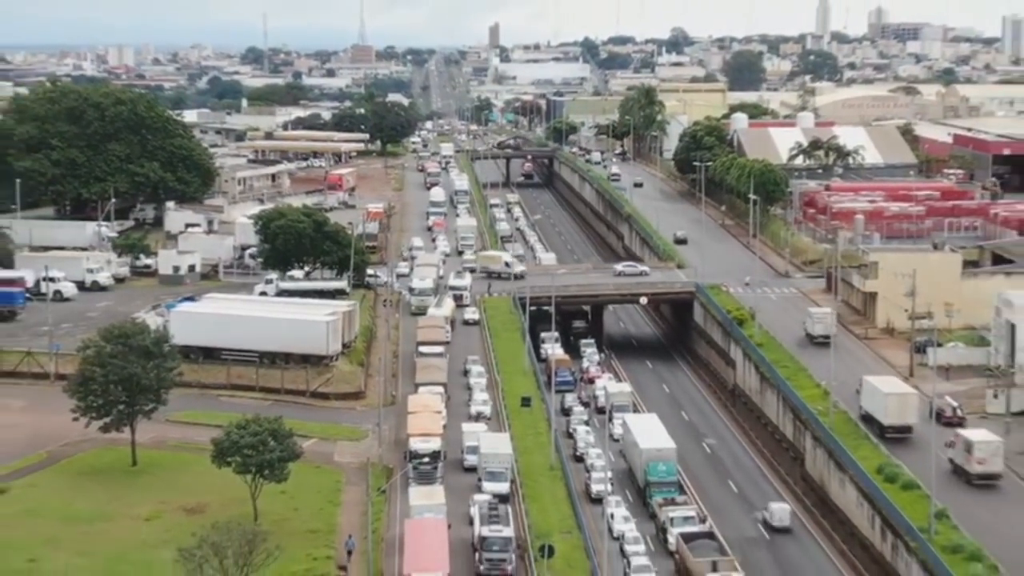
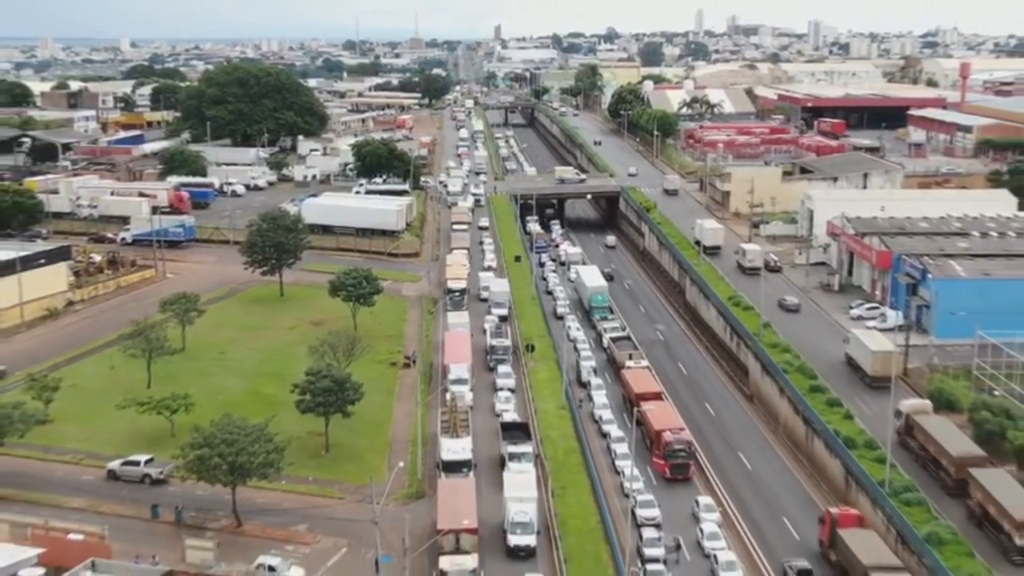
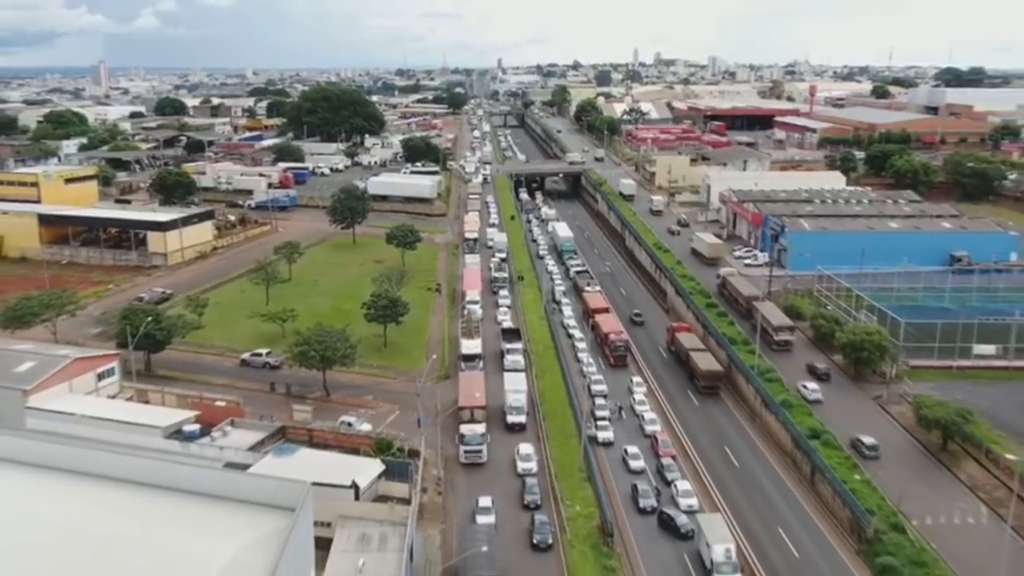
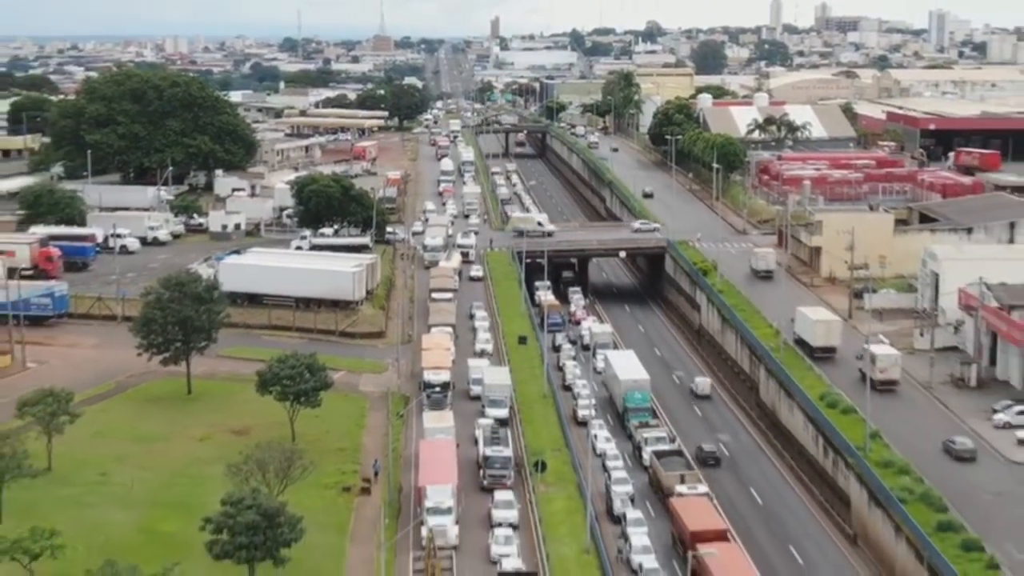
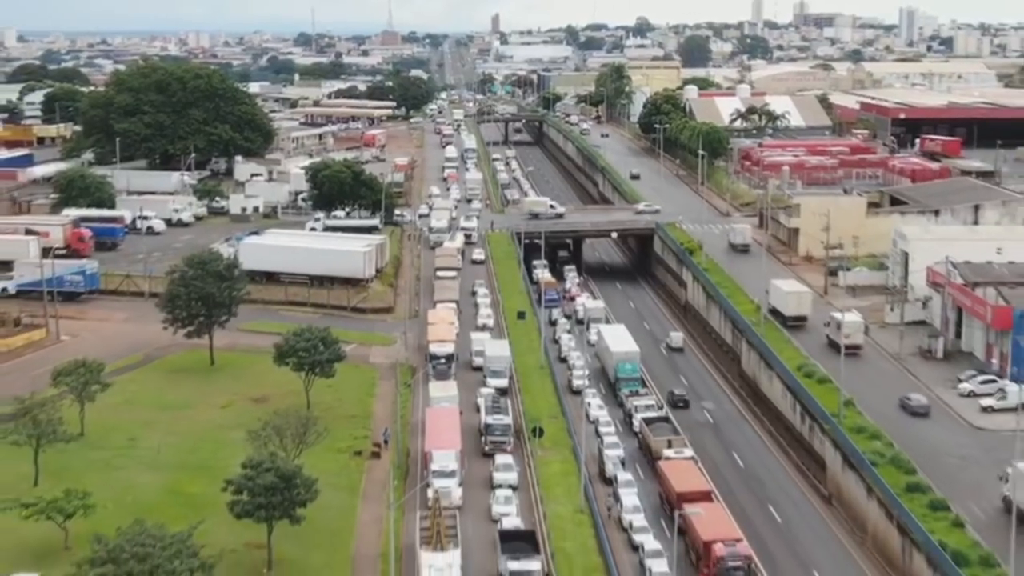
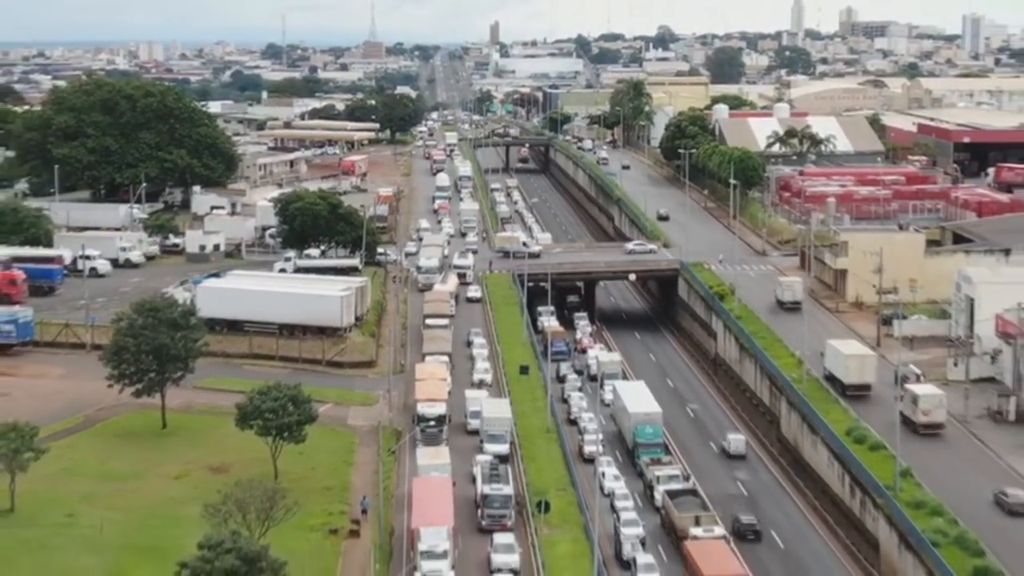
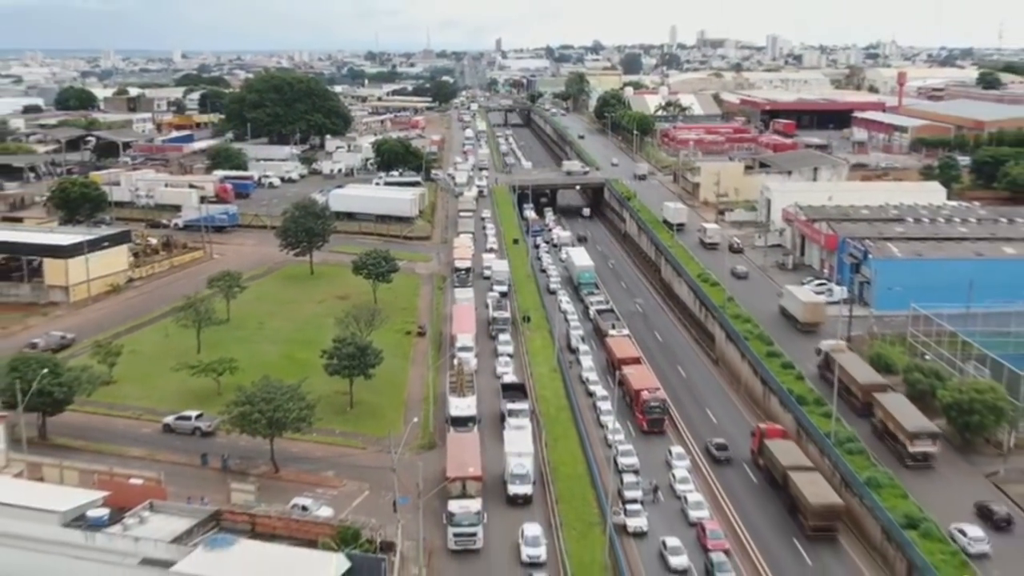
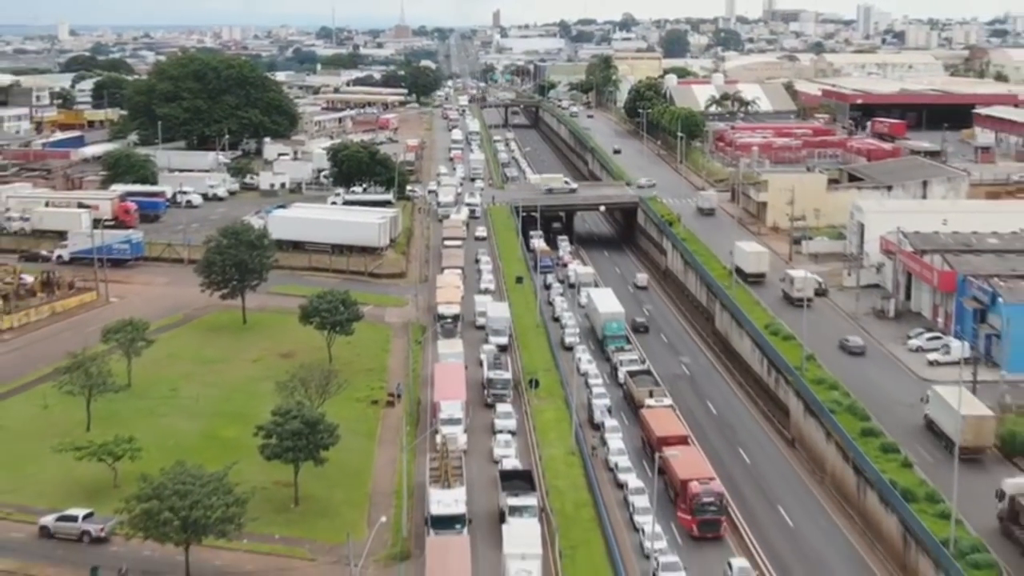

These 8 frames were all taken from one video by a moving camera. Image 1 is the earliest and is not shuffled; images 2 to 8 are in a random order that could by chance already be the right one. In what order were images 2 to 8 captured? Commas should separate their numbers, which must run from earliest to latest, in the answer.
6, 4, 5, 8, 2, 7, 3
